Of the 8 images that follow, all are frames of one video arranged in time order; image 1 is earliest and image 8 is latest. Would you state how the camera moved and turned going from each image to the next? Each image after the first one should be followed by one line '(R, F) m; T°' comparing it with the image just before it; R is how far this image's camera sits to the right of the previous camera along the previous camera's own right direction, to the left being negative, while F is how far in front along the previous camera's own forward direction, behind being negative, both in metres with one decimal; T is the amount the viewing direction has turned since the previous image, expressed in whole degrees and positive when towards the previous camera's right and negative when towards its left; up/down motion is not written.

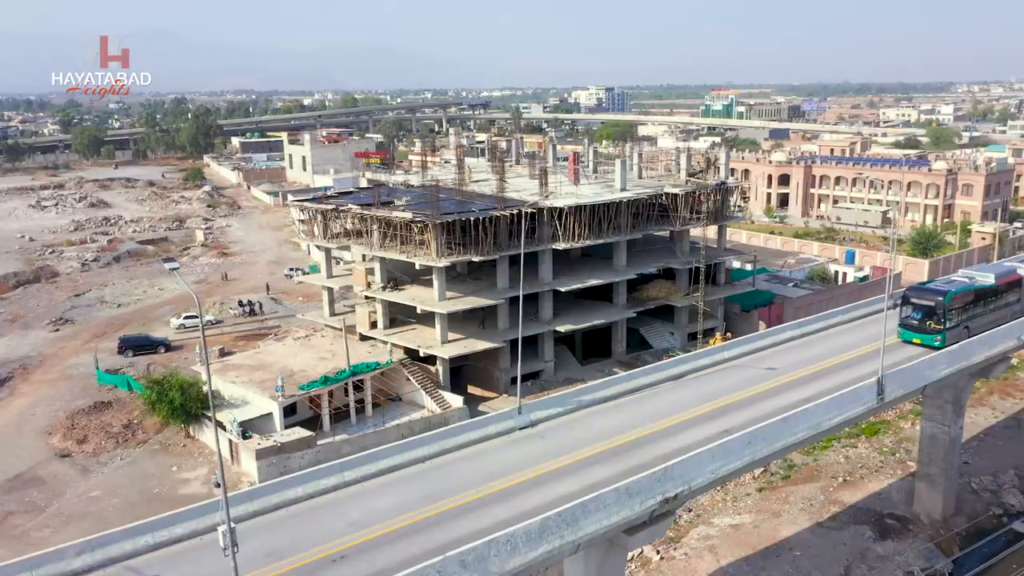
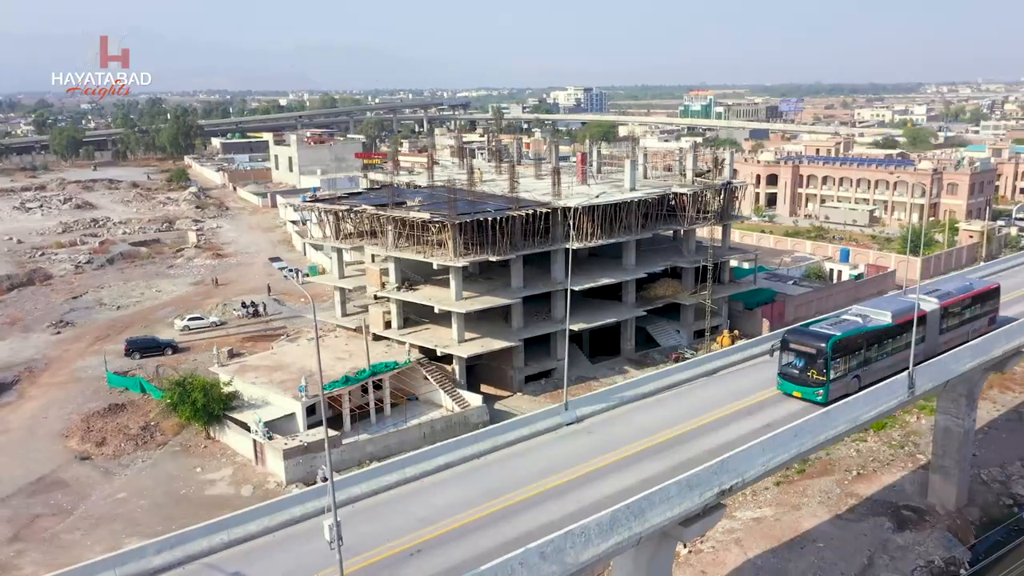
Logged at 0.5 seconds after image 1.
(-1.6, -0.3) m; +2°
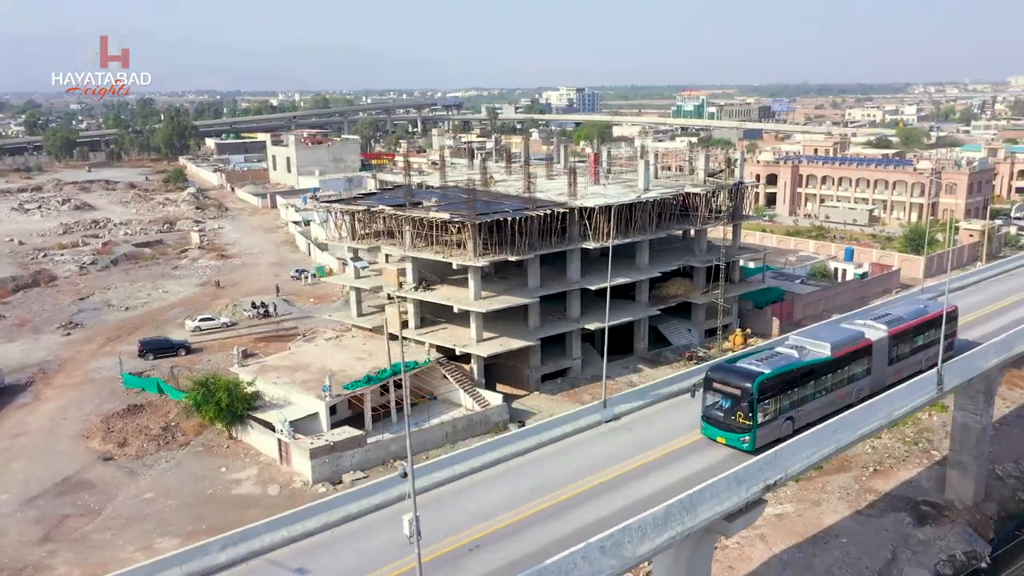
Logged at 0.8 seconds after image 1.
(-1.1, -0.2) m; +1°
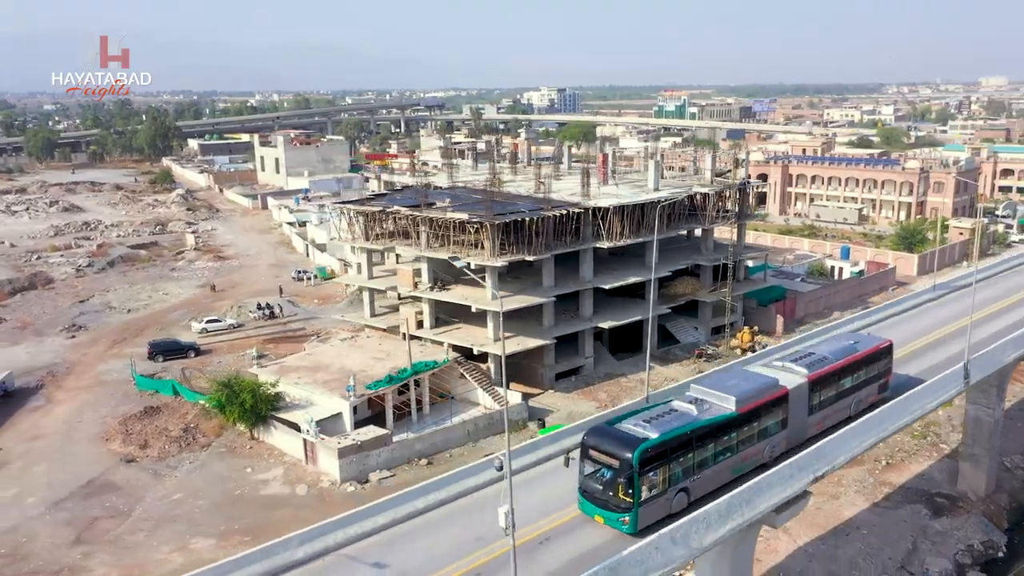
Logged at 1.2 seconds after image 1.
(-1.5, -0.3) m; +1°
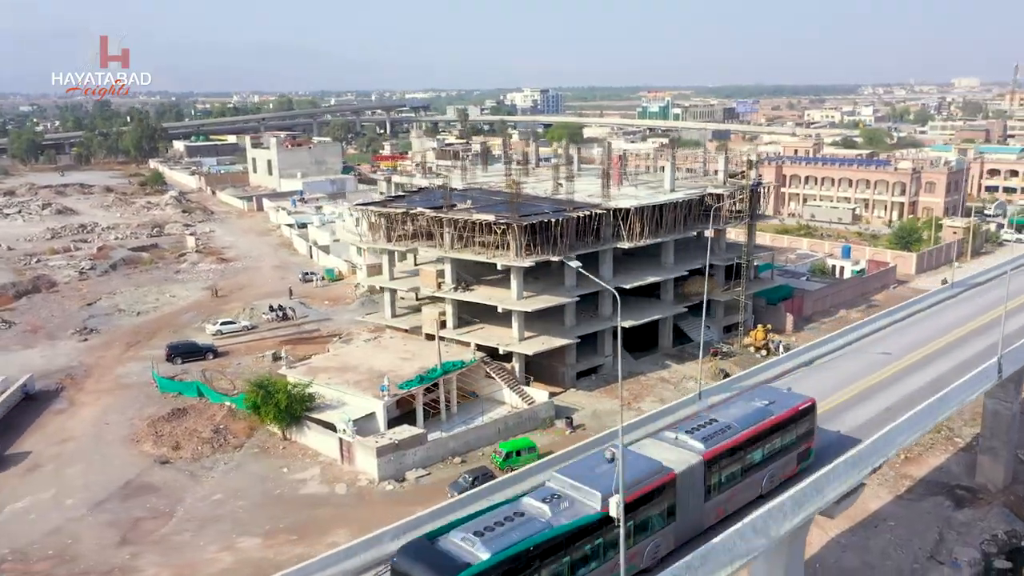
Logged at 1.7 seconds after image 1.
(-1.8, -0.4) m; +1°
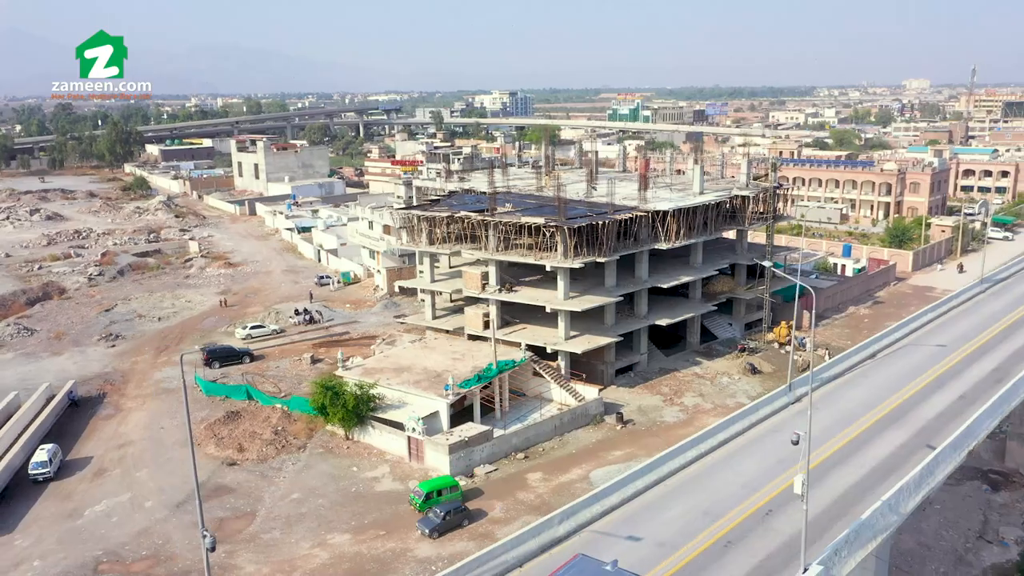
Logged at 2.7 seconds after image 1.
(-3.5, -0.9) m; +3°
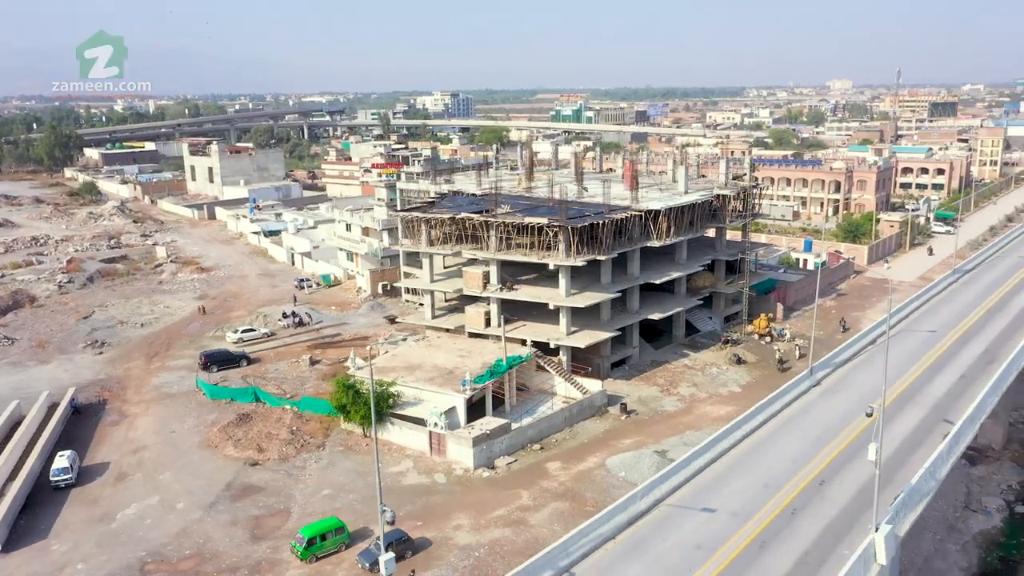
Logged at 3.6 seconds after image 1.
(-2.8, -1.1) m; +4°
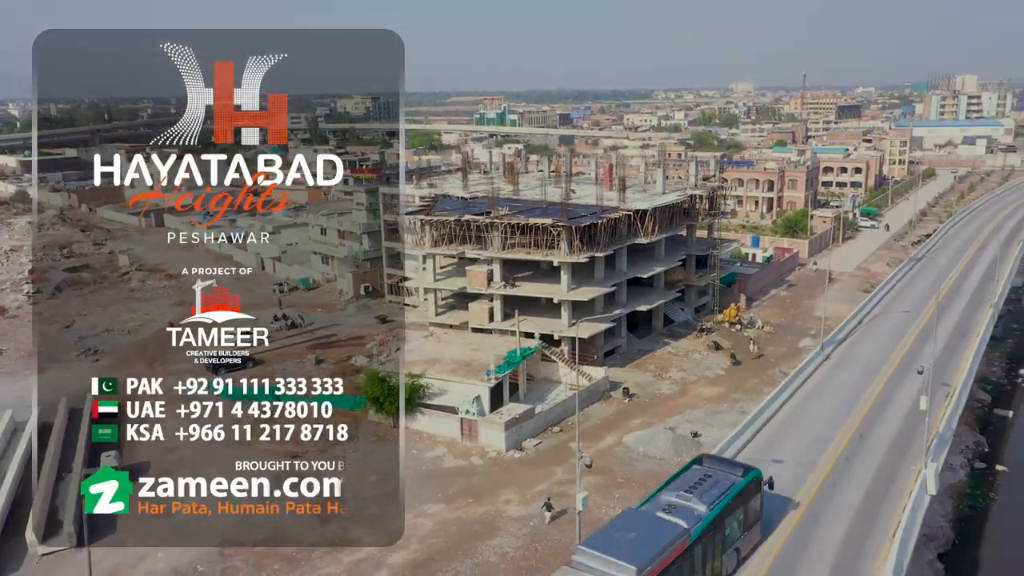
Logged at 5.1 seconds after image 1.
(-4.1, -2.3) m; +6°
